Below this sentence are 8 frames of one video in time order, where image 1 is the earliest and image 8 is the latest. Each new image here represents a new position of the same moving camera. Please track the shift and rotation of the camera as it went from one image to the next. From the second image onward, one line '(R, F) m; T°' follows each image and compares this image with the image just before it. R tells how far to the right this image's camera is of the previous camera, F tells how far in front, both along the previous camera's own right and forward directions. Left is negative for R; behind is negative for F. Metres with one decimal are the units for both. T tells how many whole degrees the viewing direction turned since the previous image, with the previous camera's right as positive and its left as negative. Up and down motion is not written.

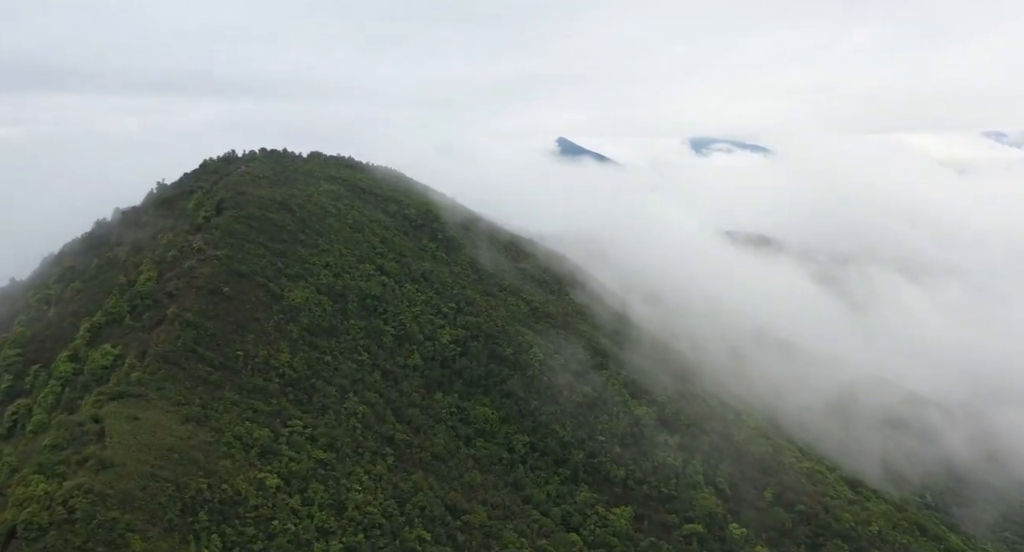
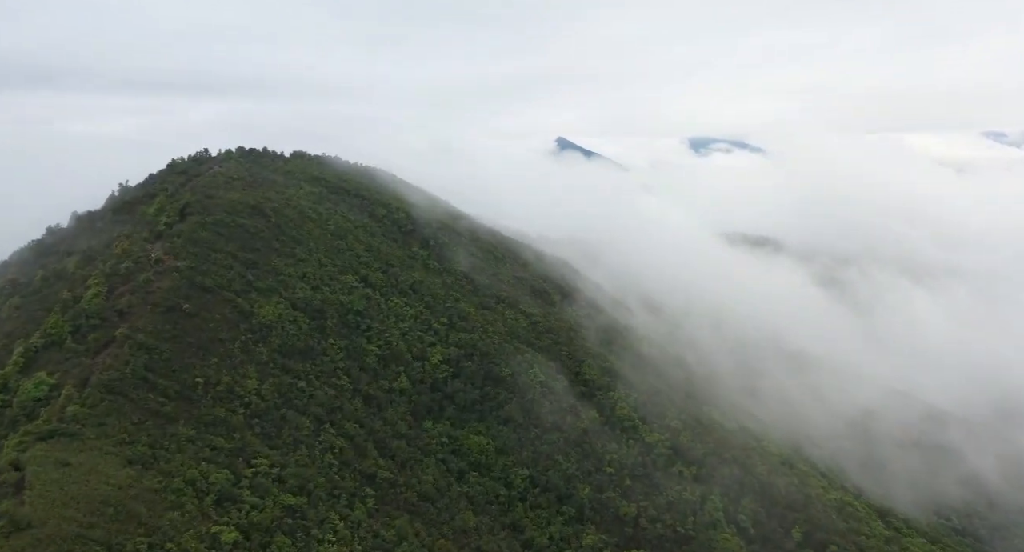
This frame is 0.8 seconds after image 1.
(+0.1, +5.5) m; 0°
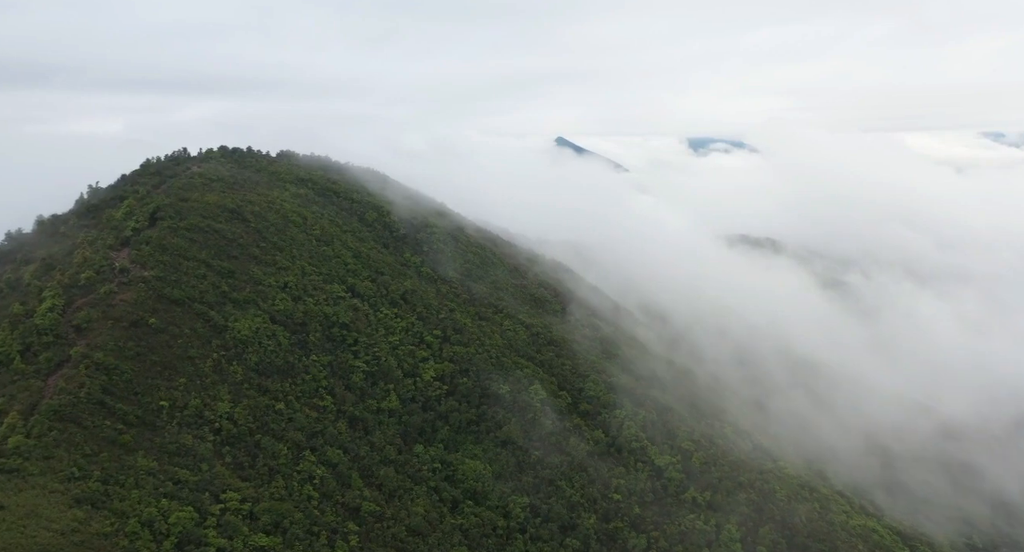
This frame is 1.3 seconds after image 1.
(+0.1, +3.8) m; 0°
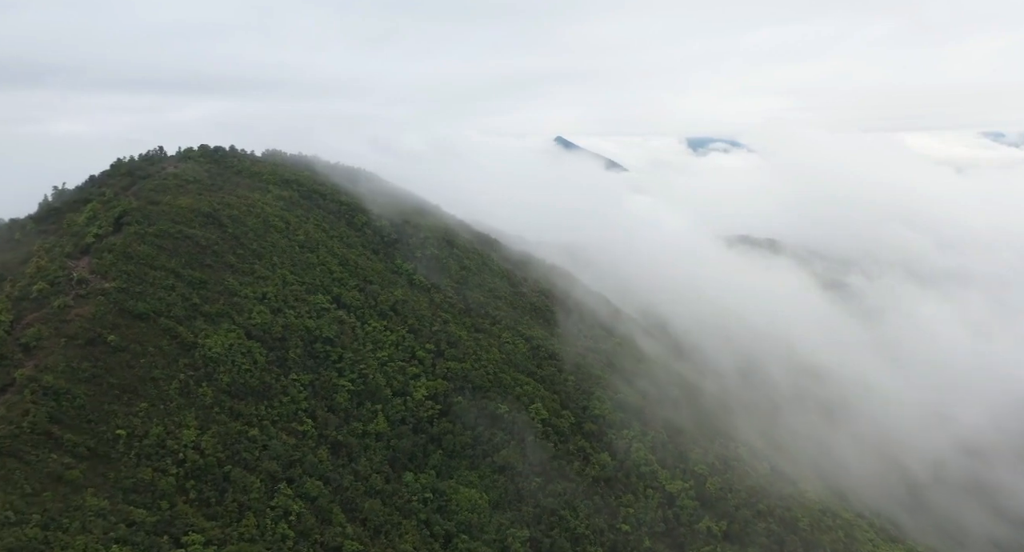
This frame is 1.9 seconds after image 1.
(+0.1, +3.7) m; 0°
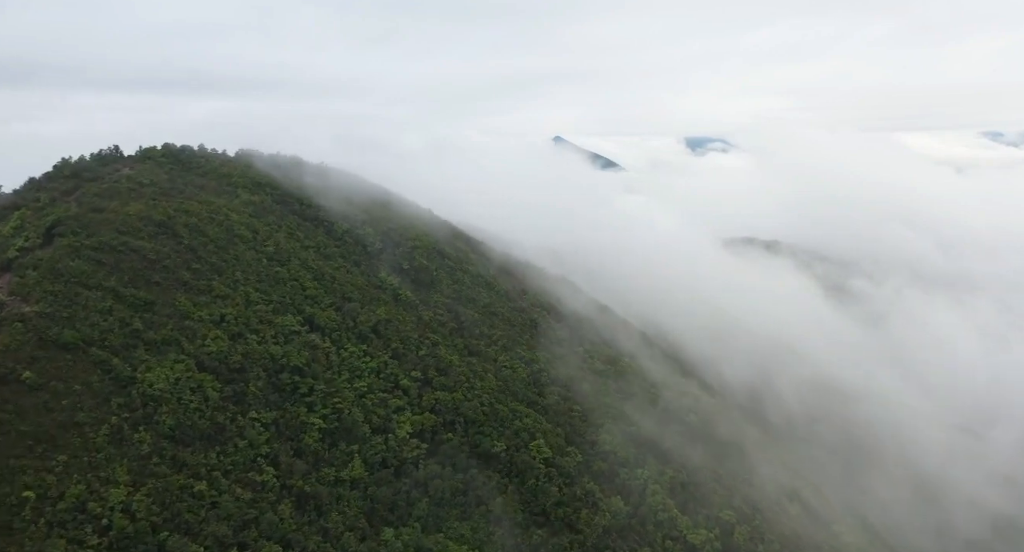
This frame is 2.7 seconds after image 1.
(+0.1, +5.8) m; 0°
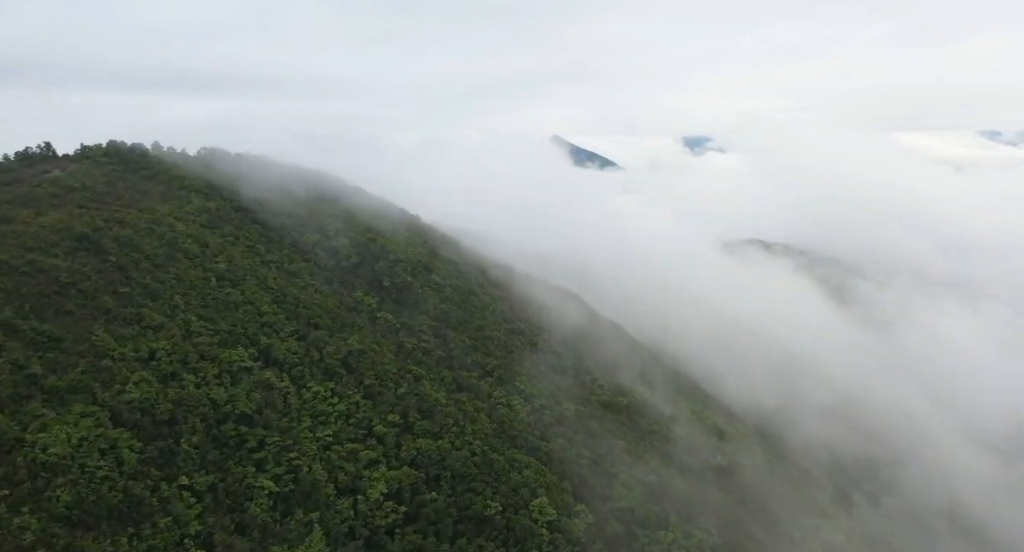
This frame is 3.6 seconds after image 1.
(+0.1, +6.7) m; 0°
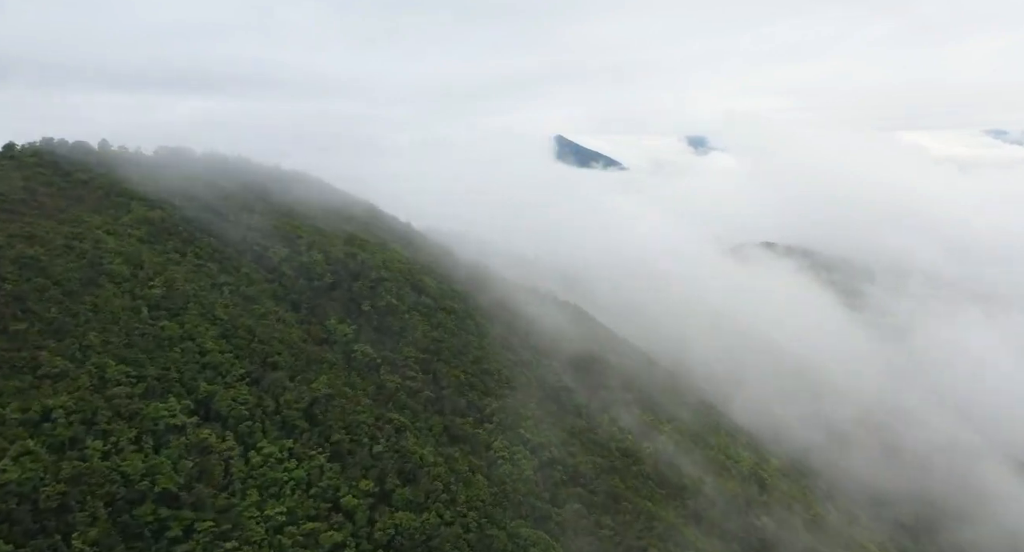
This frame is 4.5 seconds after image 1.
(-0.2, +6.8) m; 0°
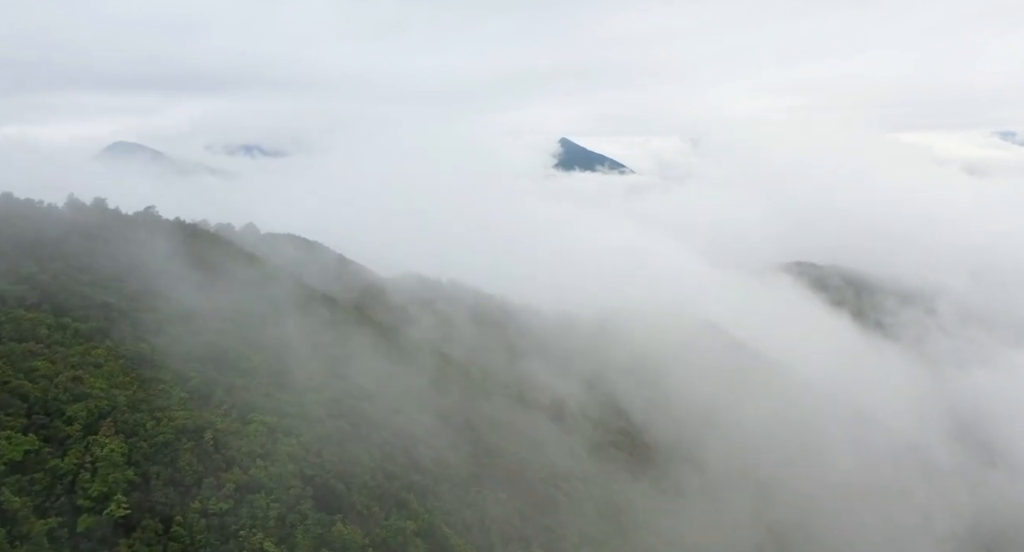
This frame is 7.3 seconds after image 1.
(-0.3, +20.1) m; 0°
